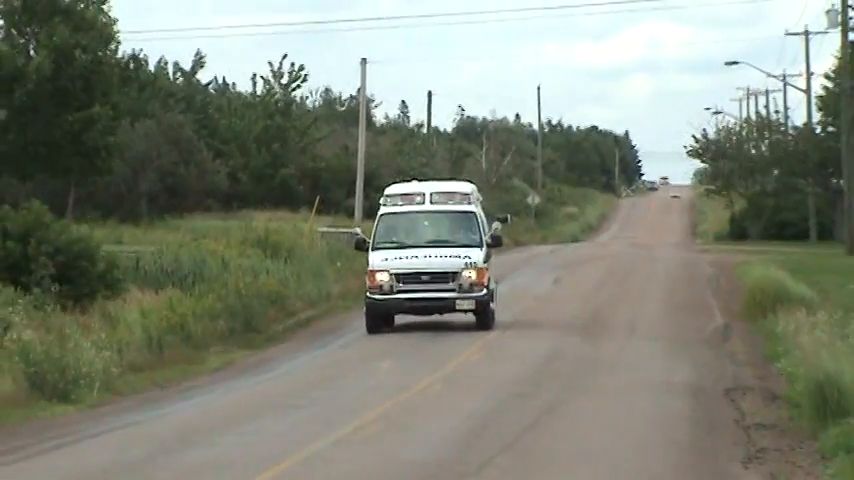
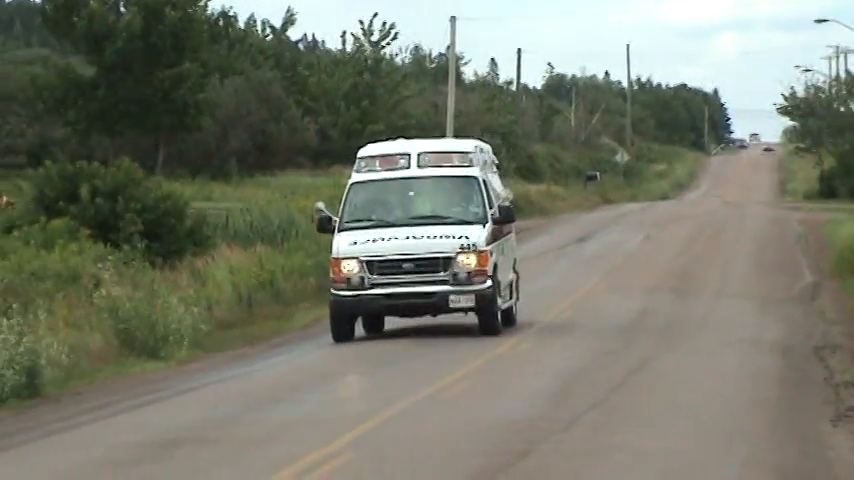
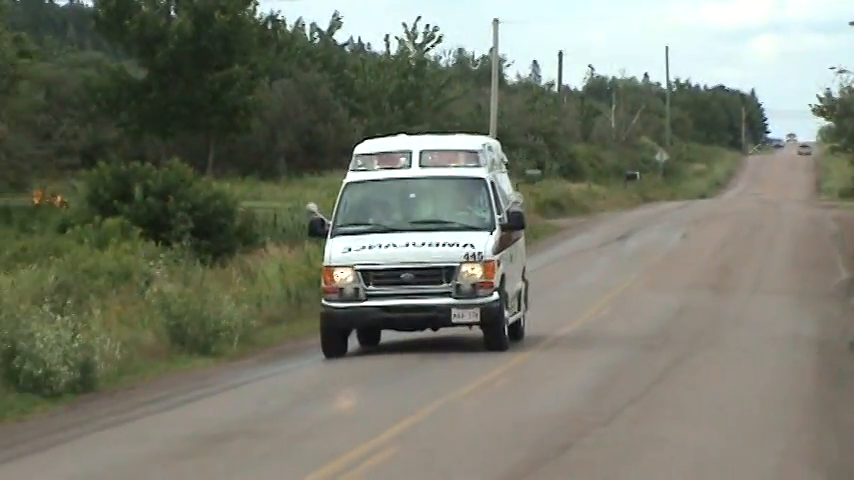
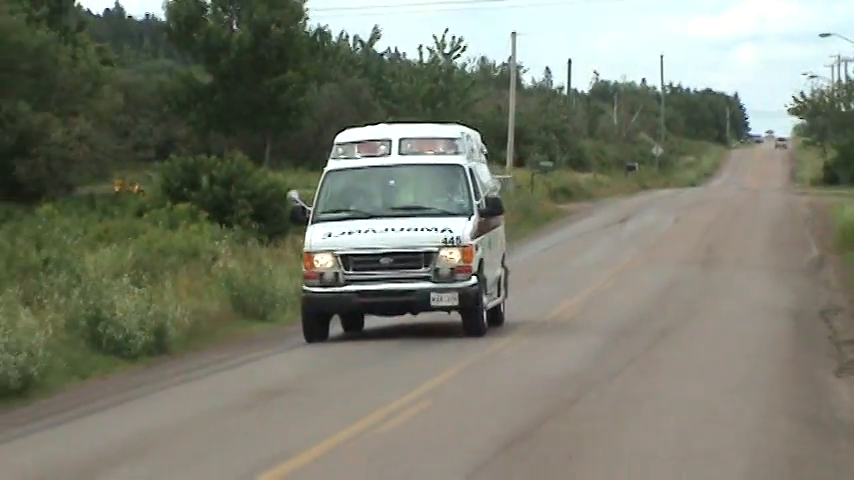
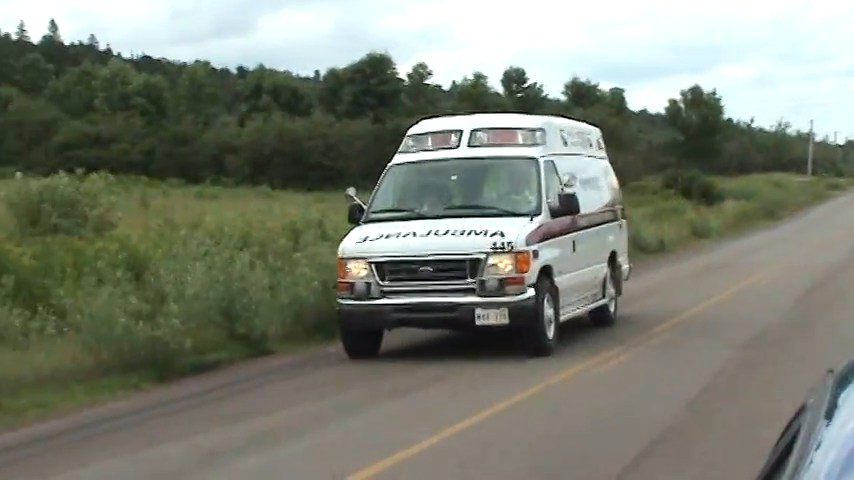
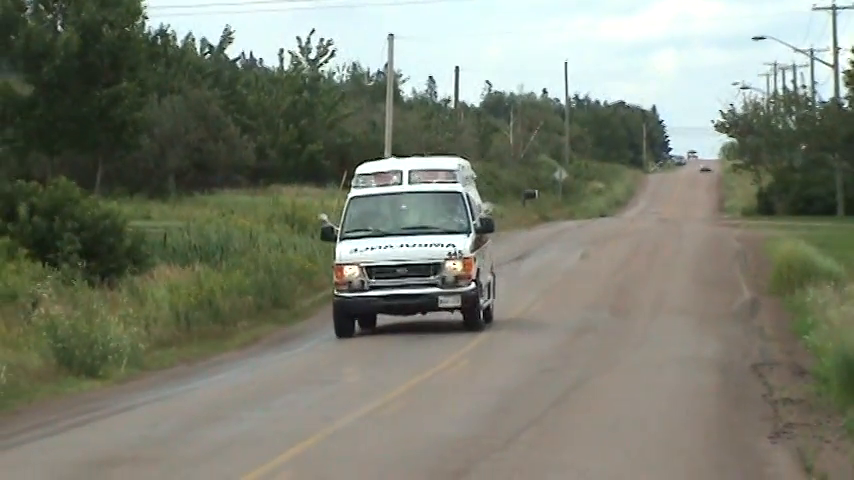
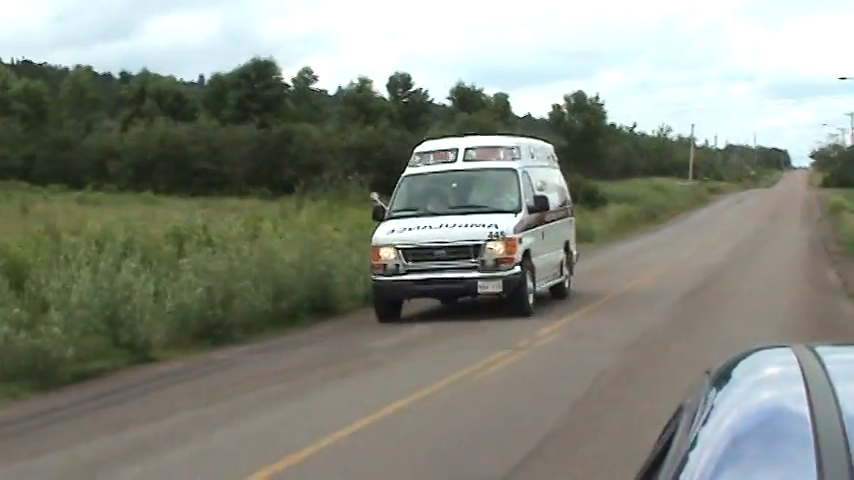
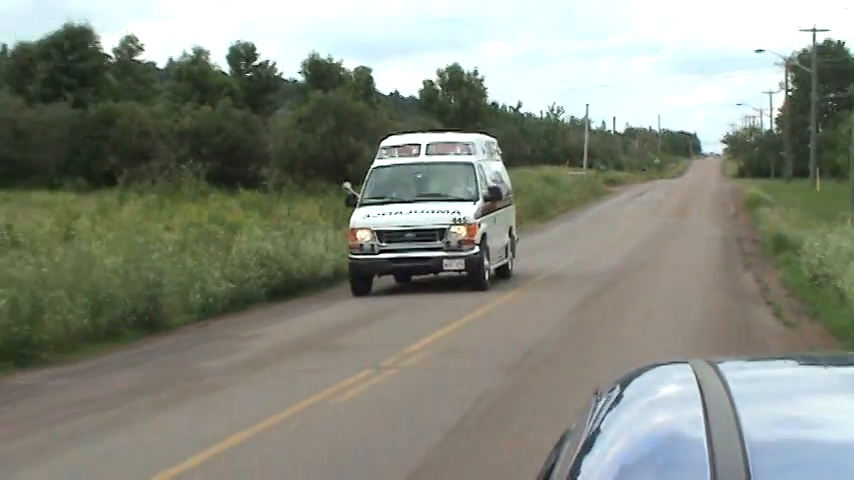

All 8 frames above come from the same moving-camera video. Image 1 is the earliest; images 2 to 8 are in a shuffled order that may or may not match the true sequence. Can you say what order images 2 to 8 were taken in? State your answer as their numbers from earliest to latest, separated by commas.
6, 2, 3, 4, 8, 7, 5
